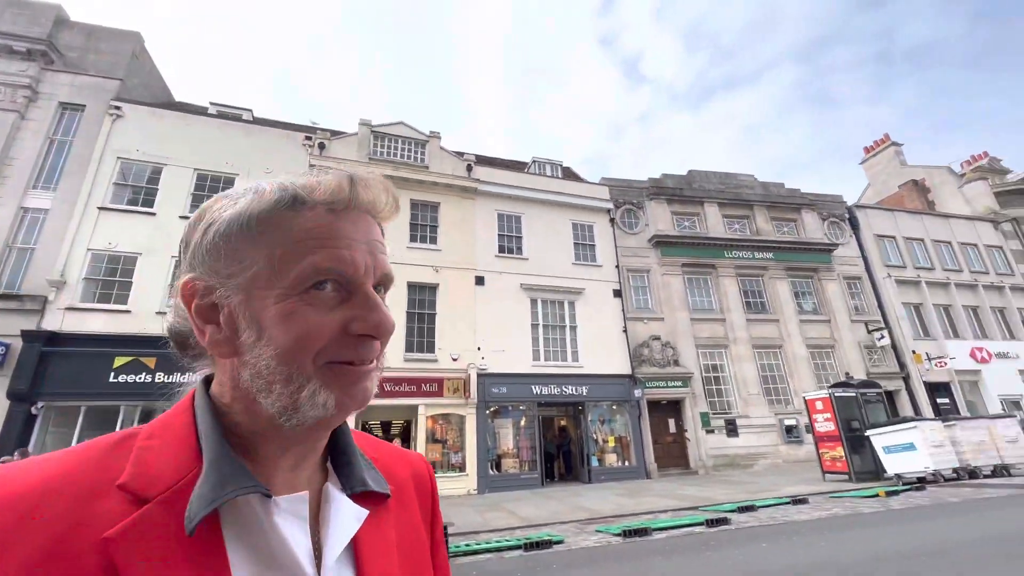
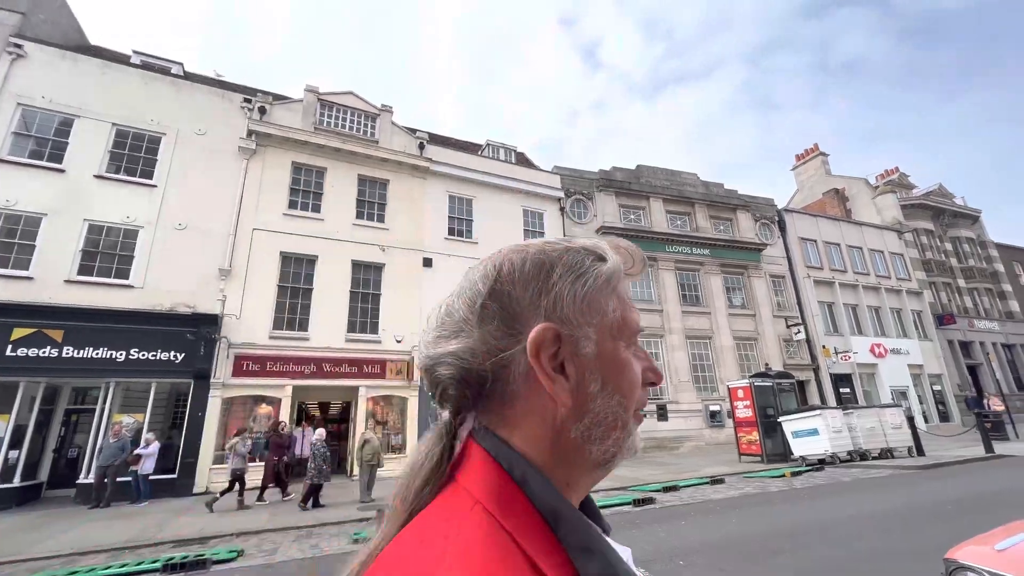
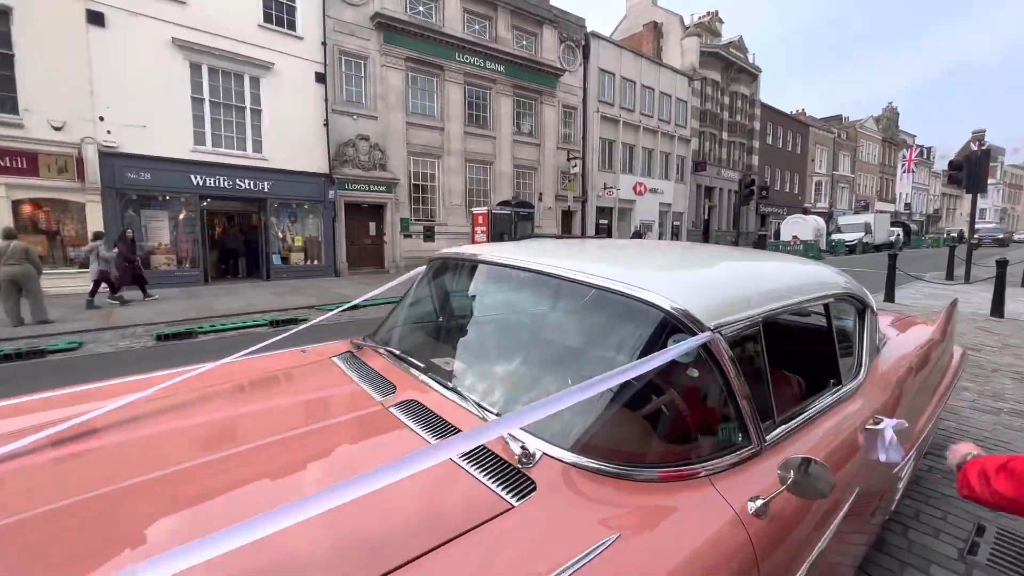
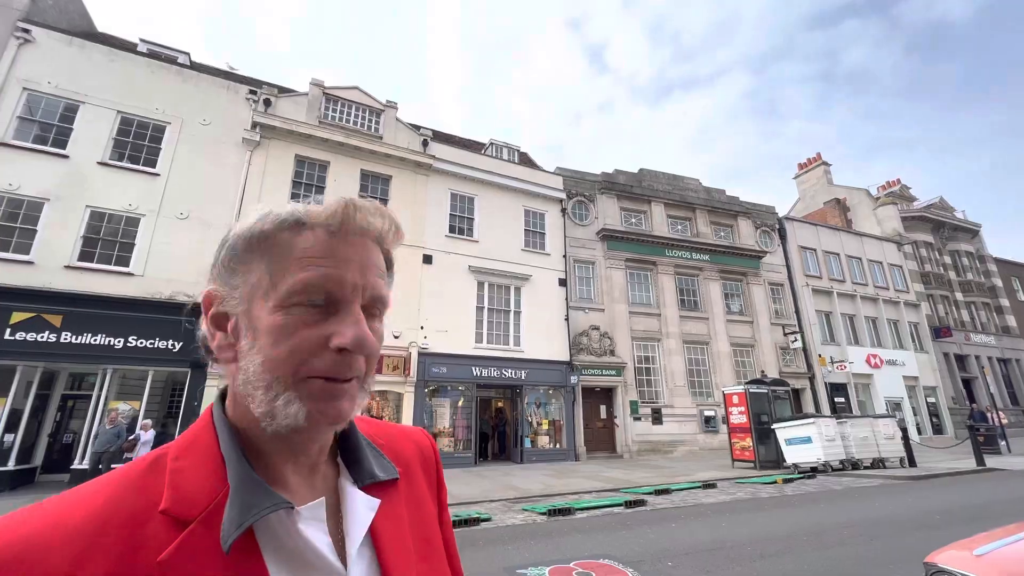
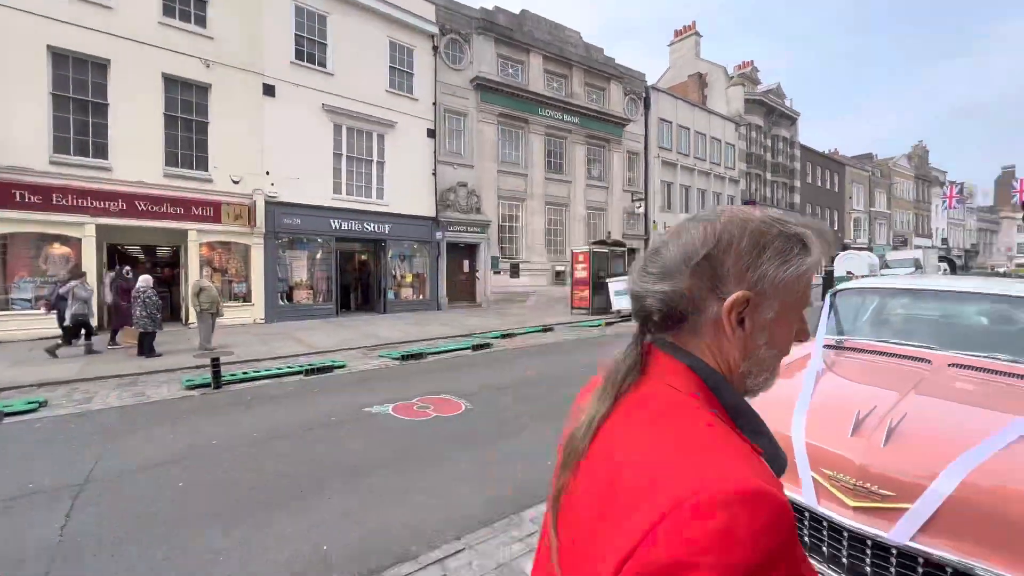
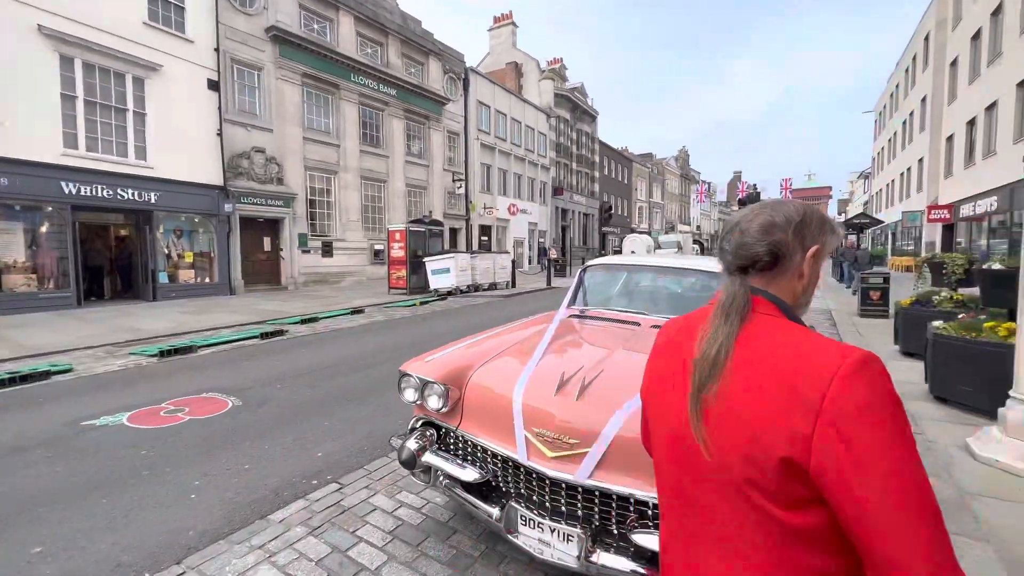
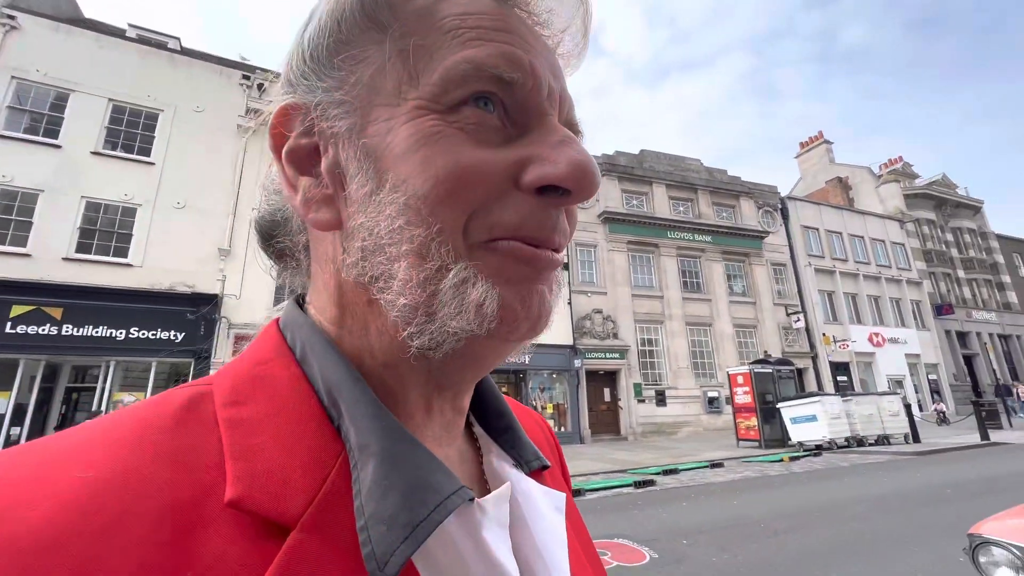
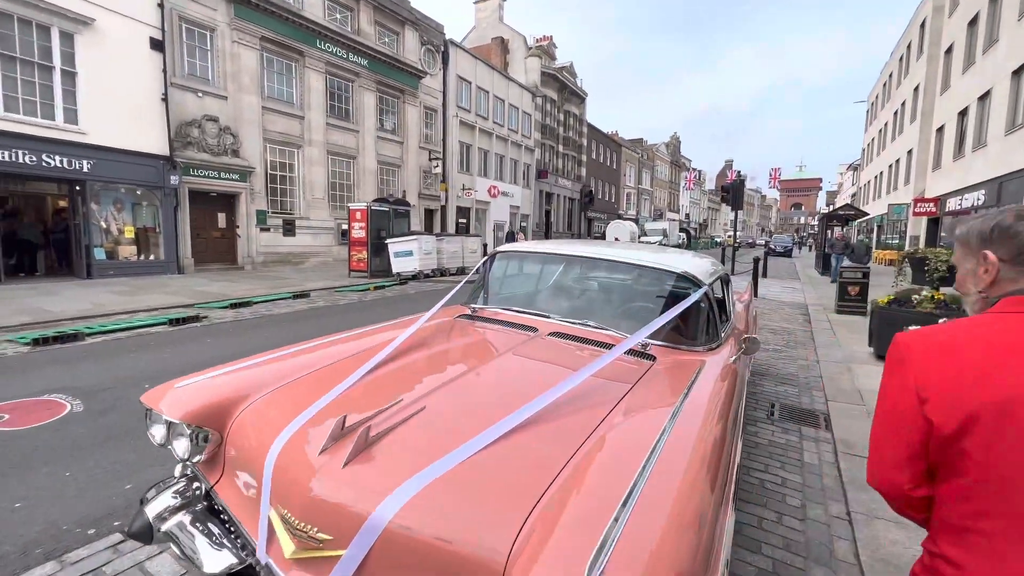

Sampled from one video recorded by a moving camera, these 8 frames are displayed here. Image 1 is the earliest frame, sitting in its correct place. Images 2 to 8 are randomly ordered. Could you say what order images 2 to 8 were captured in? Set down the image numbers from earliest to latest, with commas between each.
7, 4, 2, 5, 6, 8, 3
